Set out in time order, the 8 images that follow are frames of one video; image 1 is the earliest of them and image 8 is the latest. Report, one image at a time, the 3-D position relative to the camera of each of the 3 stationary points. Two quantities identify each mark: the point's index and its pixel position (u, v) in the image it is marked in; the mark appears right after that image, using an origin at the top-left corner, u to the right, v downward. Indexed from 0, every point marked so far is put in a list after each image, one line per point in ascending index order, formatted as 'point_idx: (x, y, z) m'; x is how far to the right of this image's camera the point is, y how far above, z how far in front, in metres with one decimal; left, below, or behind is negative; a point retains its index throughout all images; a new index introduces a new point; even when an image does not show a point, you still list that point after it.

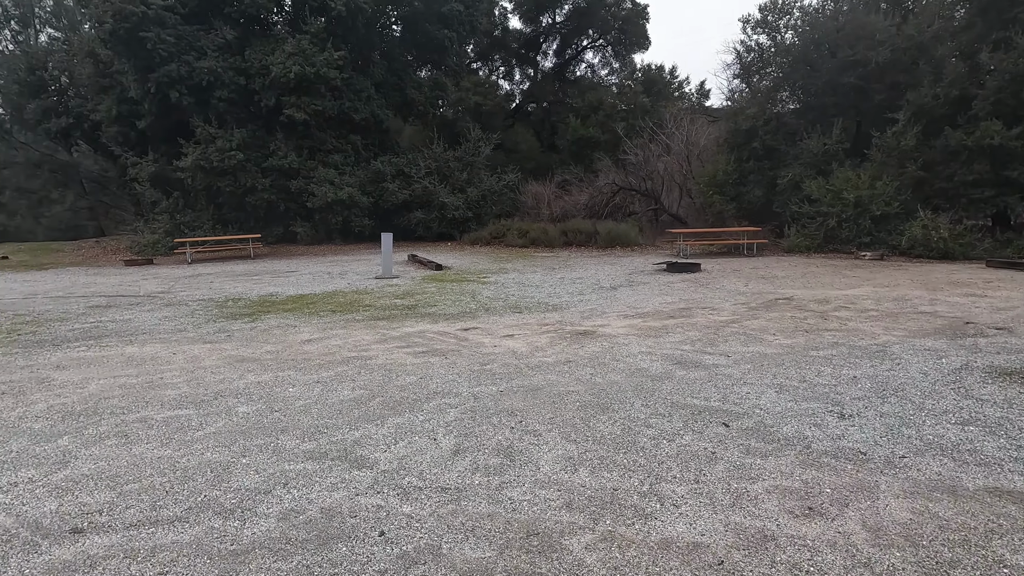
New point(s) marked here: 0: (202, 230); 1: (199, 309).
0: (-10.1, +1.9, +17.4) m
1: (-4.8, -0.3, +8.3) m
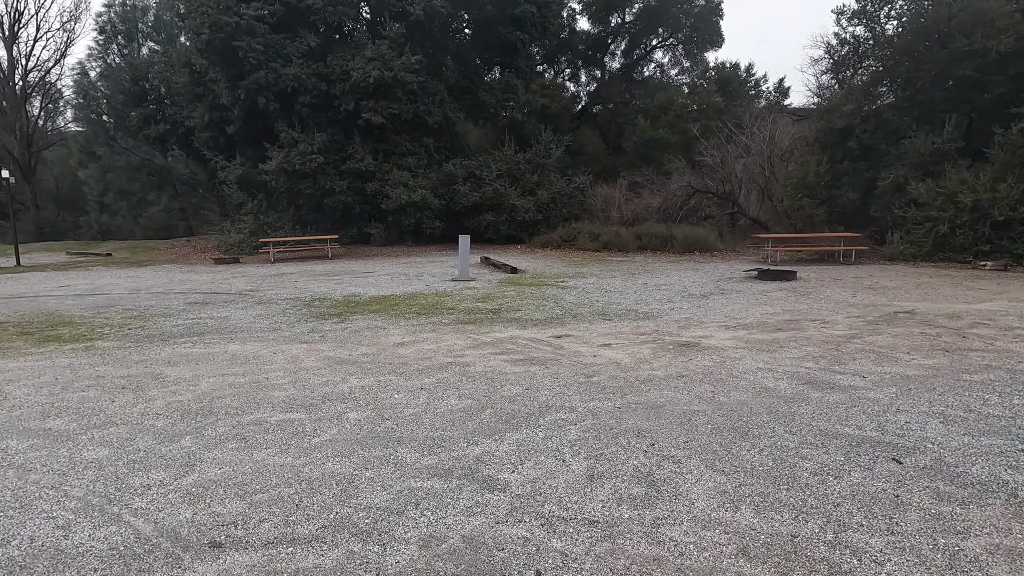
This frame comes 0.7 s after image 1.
0: (-7.7, +2.0, +18.1) m
1: (-3.5, -0.3, +8.5) m
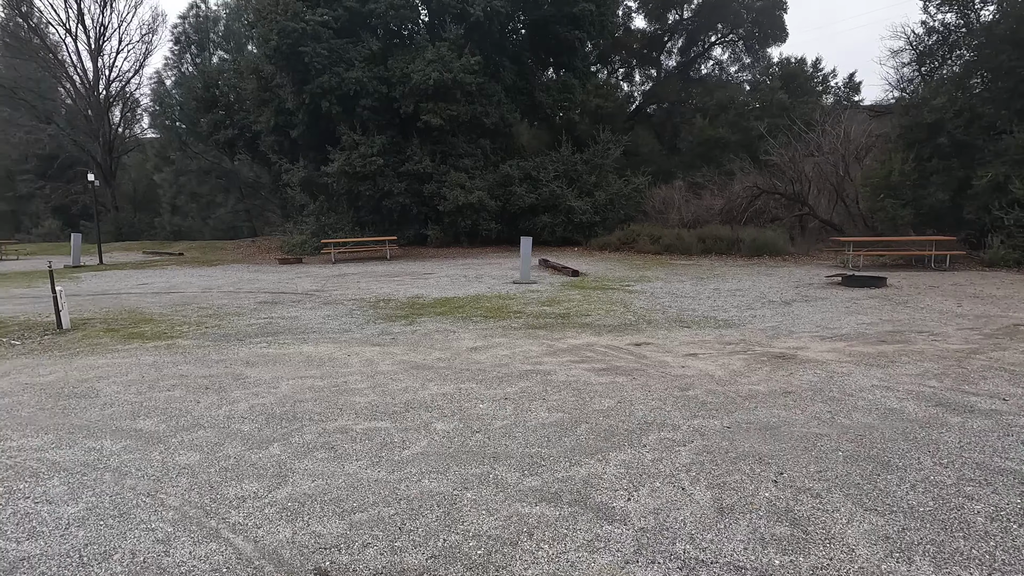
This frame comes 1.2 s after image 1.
0: (-5.8, +2.0, +18.4) m
1: (-2.4, -0.3, +8.4) m
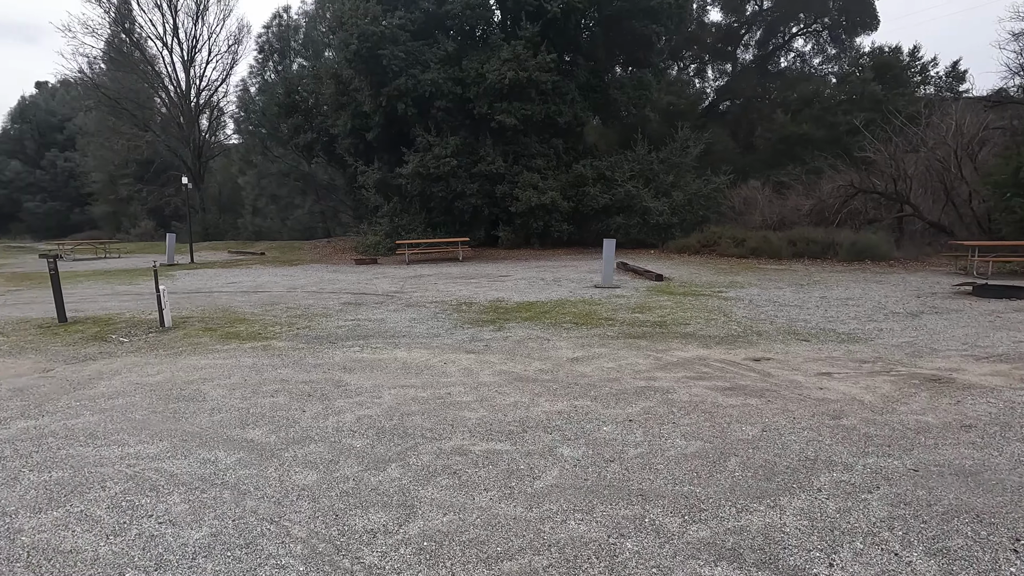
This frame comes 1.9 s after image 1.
0: (-3.3, +1.9, +18.6) m
1: (-1.1, -0.4, +8.2) m
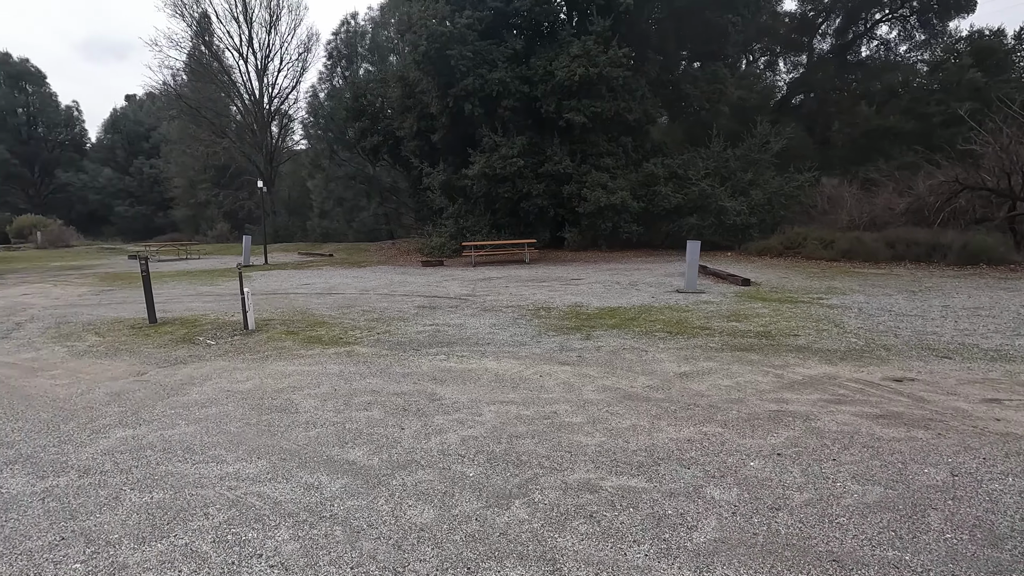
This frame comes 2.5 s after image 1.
0: (-1.0, +1.9, +18.3) m
1: (+0.2, -0.4, +7.9) m
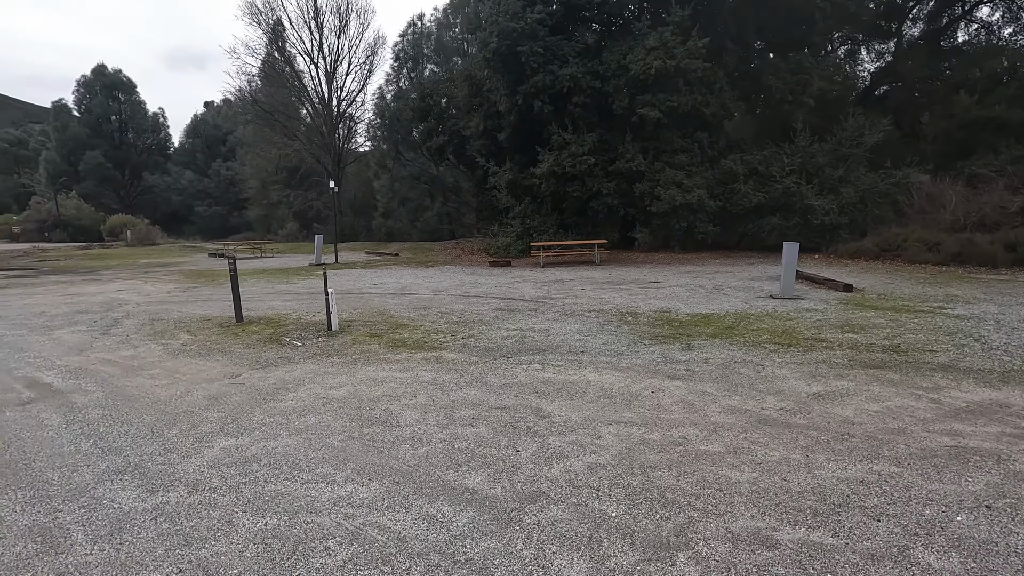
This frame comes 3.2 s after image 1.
0: (+1.2, +1.8, +17.9) m
1: (+1.4, -0.5, +7.4) m
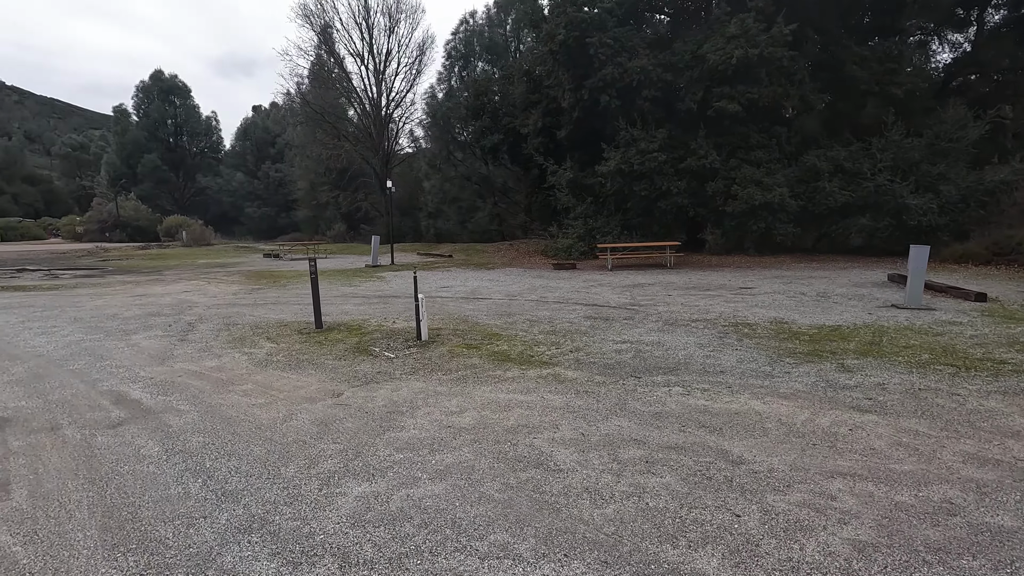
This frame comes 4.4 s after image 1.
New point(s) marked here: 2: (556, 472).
0: (+3.2, +1.7, +17.1) m
1: (+2.7, -0.6, +6.6) m
2: (+0.2, -1.0, +3.0) m
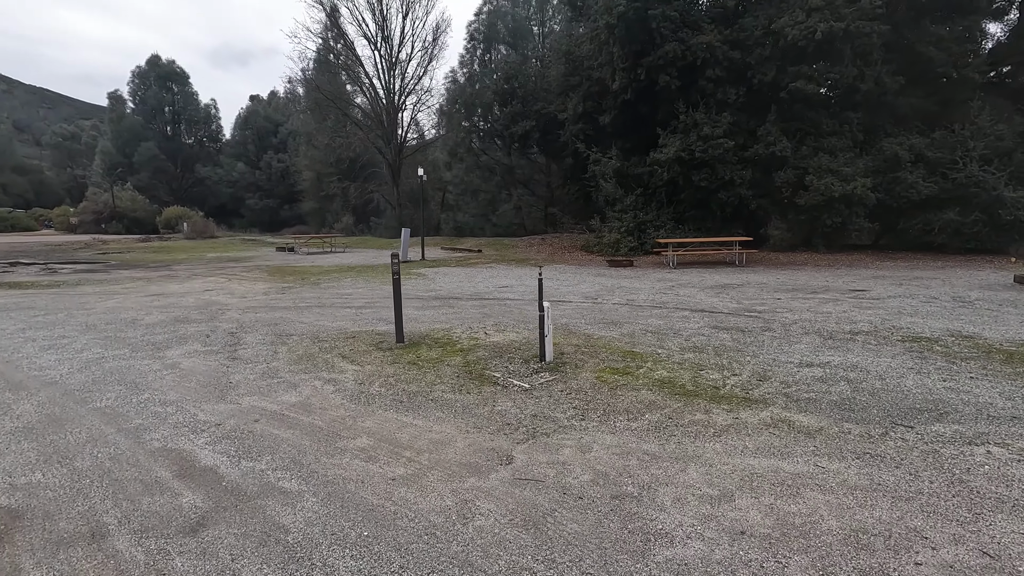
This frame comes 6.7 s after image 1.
0: (+4.5, +1.7, +15.7) m
1: (+4.1, -0.7, +5.1) m
2: (+1.7, -1.1, +1.6) m
